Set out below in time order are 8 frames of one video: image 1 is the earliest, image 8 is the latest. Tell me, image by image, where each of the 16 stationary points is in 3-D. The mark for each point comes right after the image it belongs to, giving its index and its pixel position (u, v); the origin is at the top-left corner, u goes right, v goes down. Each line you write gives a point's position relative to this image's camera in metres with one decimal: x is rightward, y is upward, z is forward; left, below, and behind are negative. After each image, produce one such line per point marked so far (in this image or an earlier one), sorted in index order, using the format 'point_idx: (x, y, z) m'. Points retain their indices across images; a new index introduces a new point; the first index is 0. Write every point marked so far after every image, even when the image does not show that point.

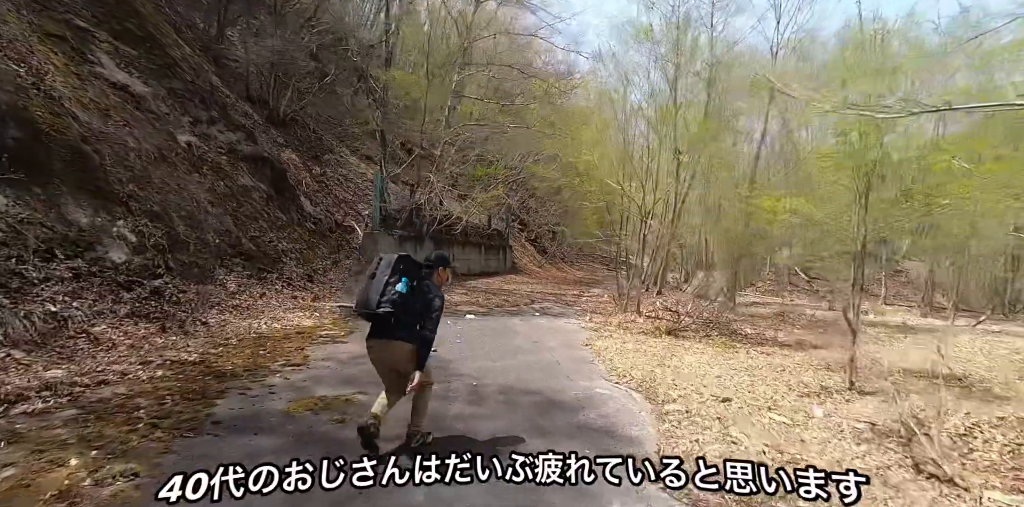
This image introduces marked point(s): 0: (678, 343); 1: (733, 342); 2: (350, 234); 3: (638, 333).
0: (+3.2, -1.8, +9.6) m
1: (+4.6, -1.9, +10.5) m
2: (-5.5, +0.7, +17.2) m
3: (+2.6, -1.7, +10.2) m
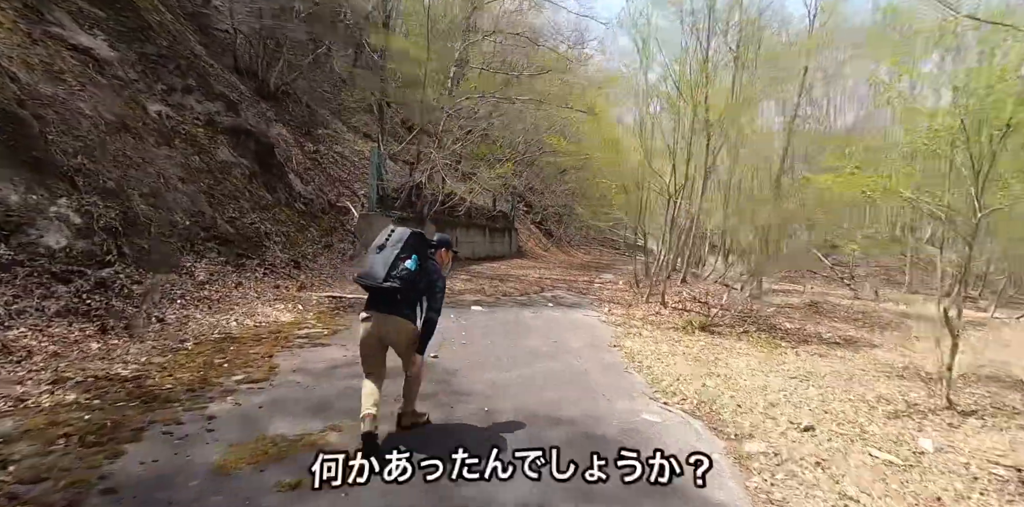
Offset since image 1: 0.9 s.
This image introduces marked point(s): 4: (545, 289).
0: (+3.4, -1.5, +8.2) m
1: (+4.8, -1.6, +9.1) m
2: (-5.2, +1.2, +15.8) m
3: (+2.8, -1.4, +8.9) m
4: (+0.9, -1.0, +14.4) m
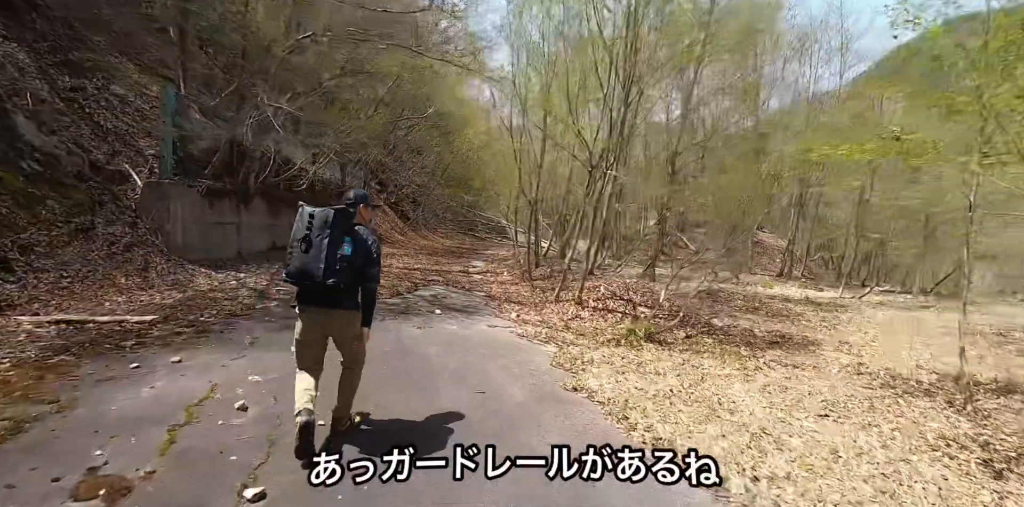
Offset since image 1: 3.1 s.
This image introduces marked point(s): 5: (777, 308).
0: (+2.2, -1.4, +6.2) m
1: (+3.2, -1.4, +7.4) m
2: (-8.3, +1.5, +10.8) m
3: (+1.4, -1.2, +6.6) m
4: (-2.1, -0.7, +11.2) m
5: (+6.9, -1.4, +13.1) m
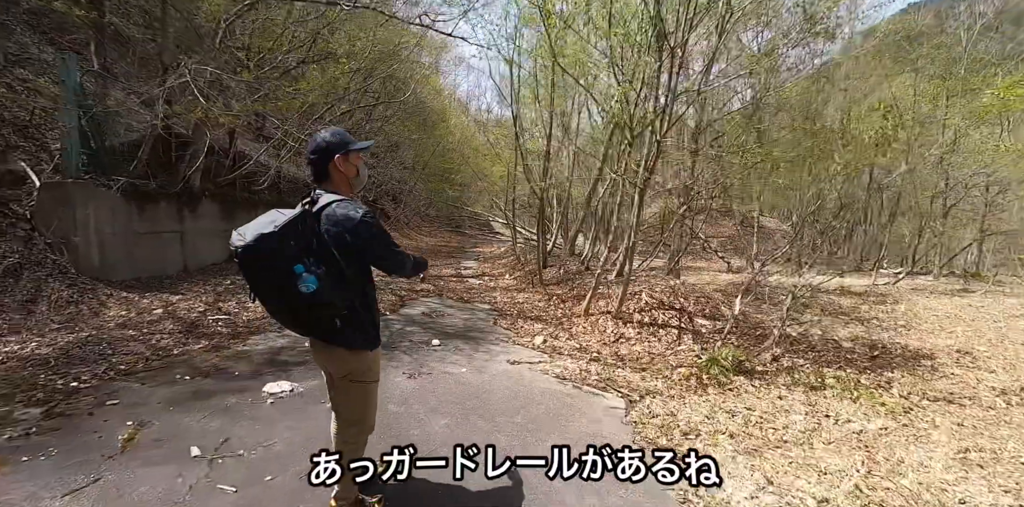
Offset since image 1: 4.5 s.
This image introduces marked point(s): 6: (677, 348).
0: (+2.5, -1.3, +4.2) m
1: (+3.5, -1.3, +5.5) m
2: (-8.2, +1.1, +8.4) m
3: (+1.7, -1.2, +4.6) m
4: (-1.9, -0.8, +9.1) m
5: (+7.0, -1.1, +11.3) m
6: (+1.9, -1.1, +5.7) m
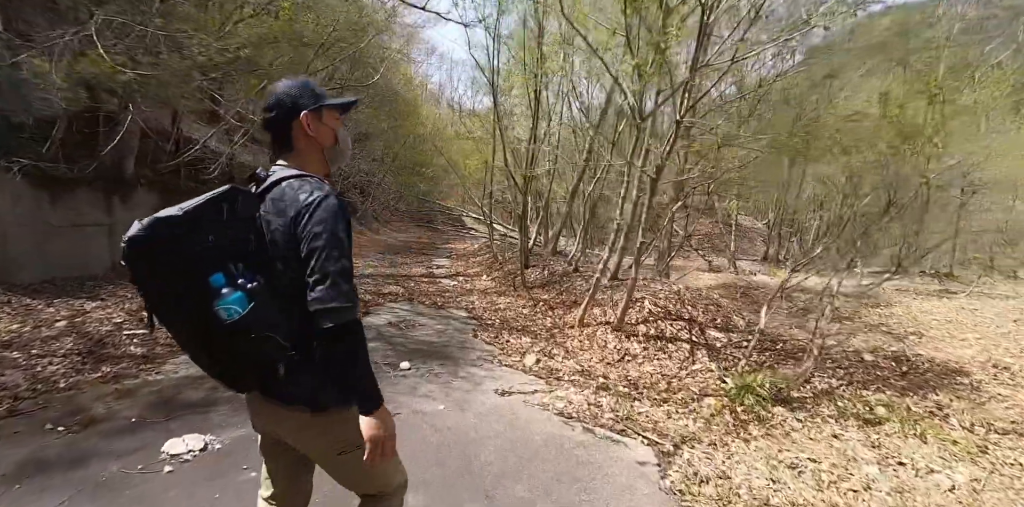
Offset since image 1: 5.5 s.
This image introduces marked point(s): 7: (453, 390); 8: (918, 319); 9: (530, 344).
0: (+2.5, -1.4, +3.3) m
1: (+3.4, -1.3, +4.7) m
2: (-8.5, +1.1, +6.9) m
3: (+1.7, -1.2, +3.7) m
4: (-2.2, -0.8, +8.0) m
5: (+6.6, -1.1, +10.7) m
6: (+1.8, -1.1, +4.8) m
7: (-0.5, -1.1, +4.2) m
8: (+7.5, -1.2, +9.2) m
9: (+0.2, -1.0, +5.7) m
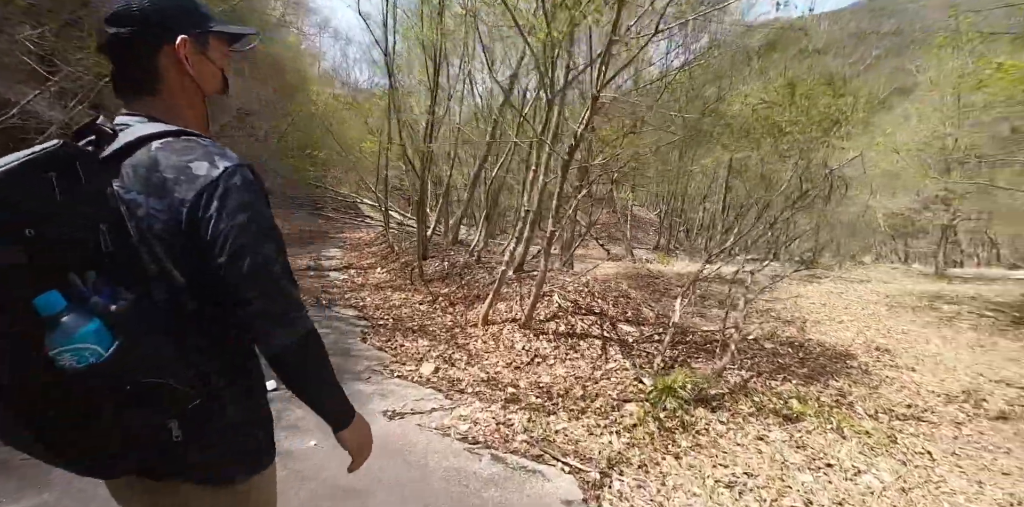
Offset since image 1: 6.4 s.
0: (+1.9, -1.3, +3.1) m
1: (+2.5, -1.2, +4.6) m
2: (-9.6, +1.2, +4.4) m
3: (+1.0, -1.2, +3.3) m
4: (-3.6, -0.7, +6.7) m
5: (+4.5, -0.8, +11.1) m
6: (+0.9, -1.0, +4.4) m
7: (-1.2, -1.1, +3.3) m
8: (+5.6, -1.0, +9.8) m
9: (-0.8, -0.9, +4.9) m
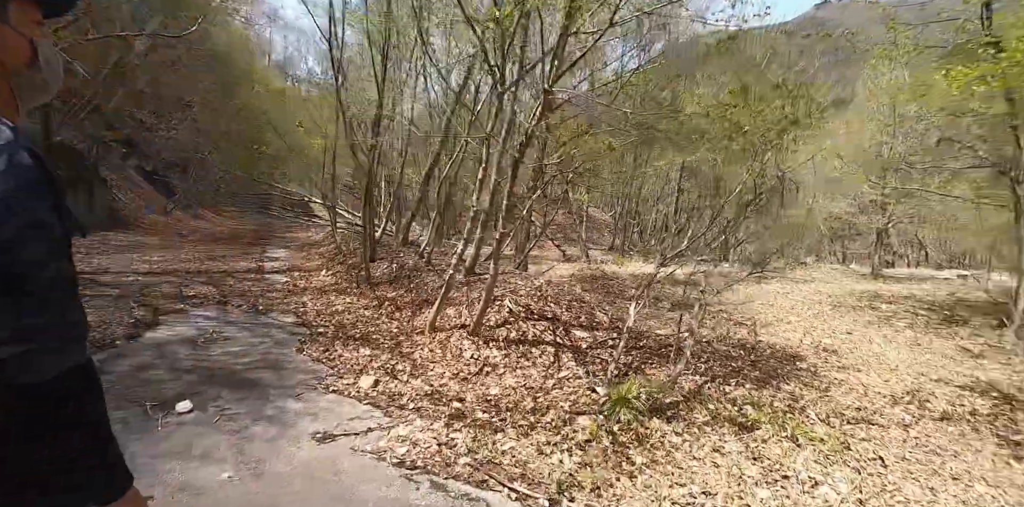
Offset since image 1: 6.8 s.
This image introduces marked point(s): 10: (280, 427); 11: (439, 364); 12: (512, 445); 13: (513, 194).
0: (+1.5, -1.3, +3.0) m
1: (+2.1, -1.2, +4.5) m
2: (-10.0, +1.1, +3.3) m
3: (+0.7, -1.2, +3.1) m
4: (-4.3, -0.7, +6.1) m
5: (+3.5, -0.9, +11.2) m
6: (+0.4, -1.0, +4.2) m
7: (-1.5, -1.1, +3.0) m
8: (+4.7, -1.0, +10.0) m
9: (-1.3, -1.0, +4.6) m
10: (-1.5, -1.1, +3.3) m
11: (-0.6, -1.0, +4.4) m
12: (0.0, -1.1, +3.0) m
13: (0.0, +0.7, +6.2) m
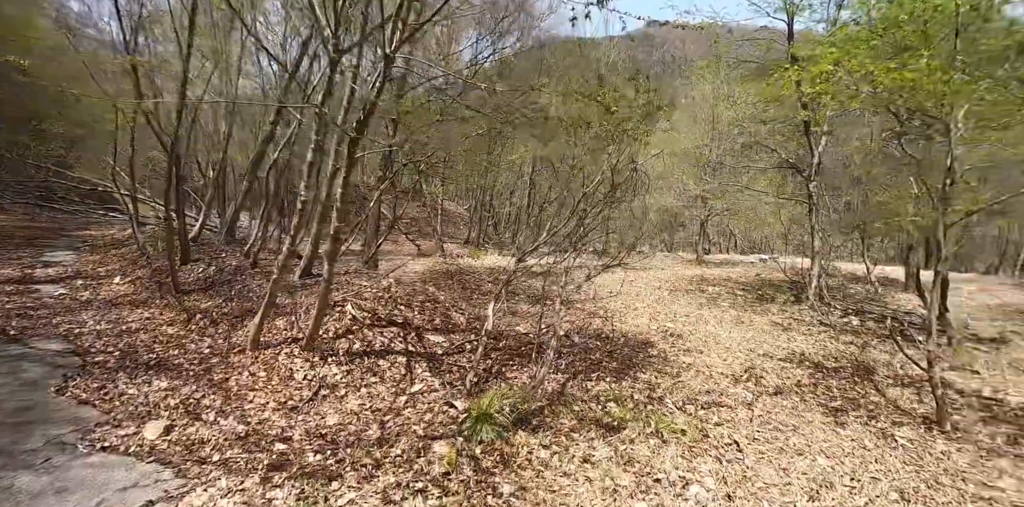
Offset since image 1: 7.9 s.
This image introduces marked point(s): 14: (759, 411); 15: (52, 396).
0: (+0.7, -1.3, +2.8) m
1: (+0.8, -1.2, +4.4) m
2: (-10.5, +0.8, -0.1) m
3: (-0.2, -1.2, +2.7) m
4: (-5.7, -0.8, +4.2) m
5: (+0.3, -0.7, +11.2) m
6: (-0.7, -1.0, +3.6) m
7: (-2.2, -1.1, +1.9) m
8: (+1.8, -0.8, +10.4) m
9: (-2.4, -1.0, +3.5) m
10: (-2.3, -1.1, +2.2) m
11: (-1.8, -1.0, +3.5) m
12: (-0.8, -1.1, +2.4) m
13: (-1.7, +0.8, +5.5) m
14: (+2.0, -1.3, +4.2) m
15: (-3.4, -1.0, +3.7) m
